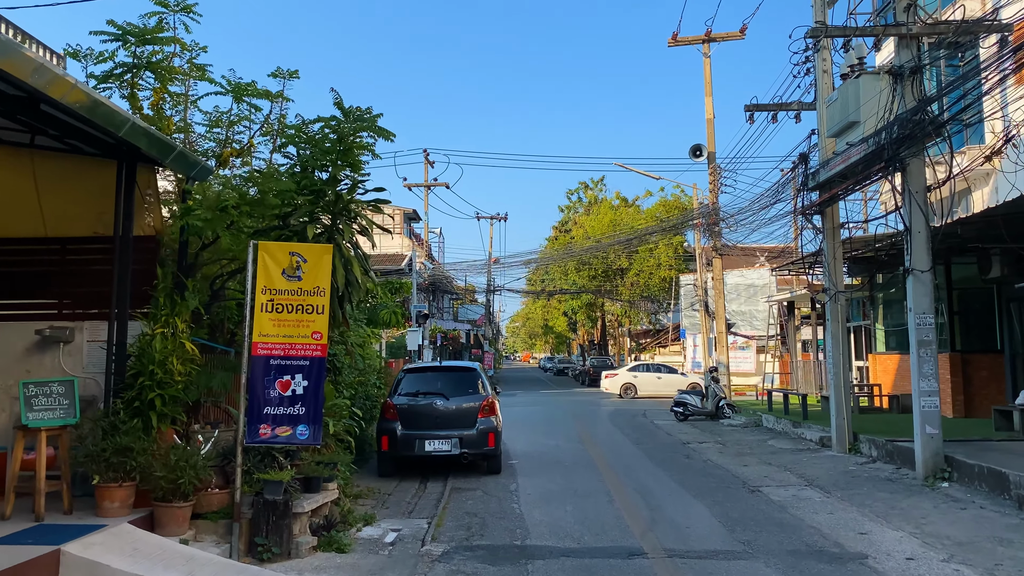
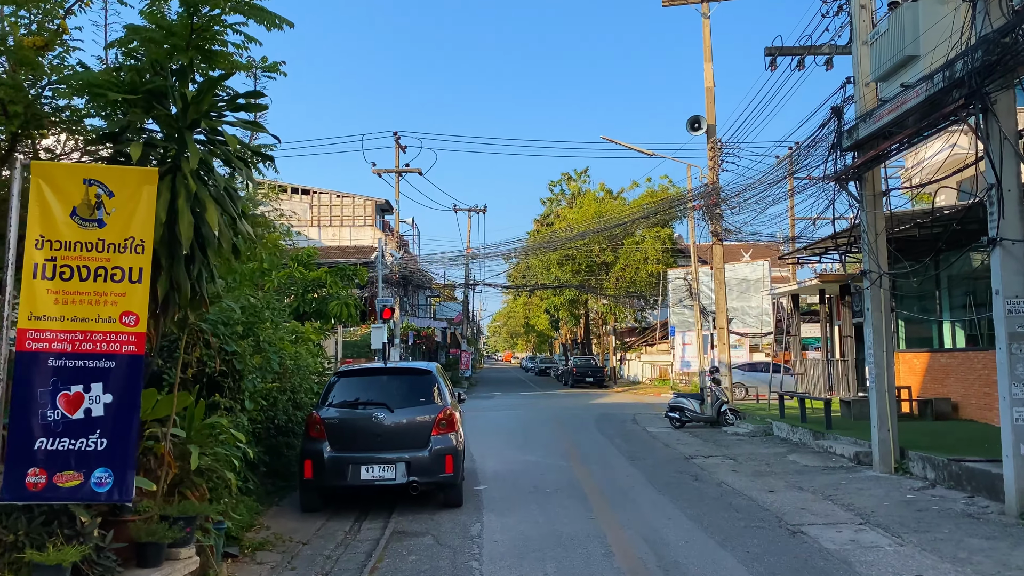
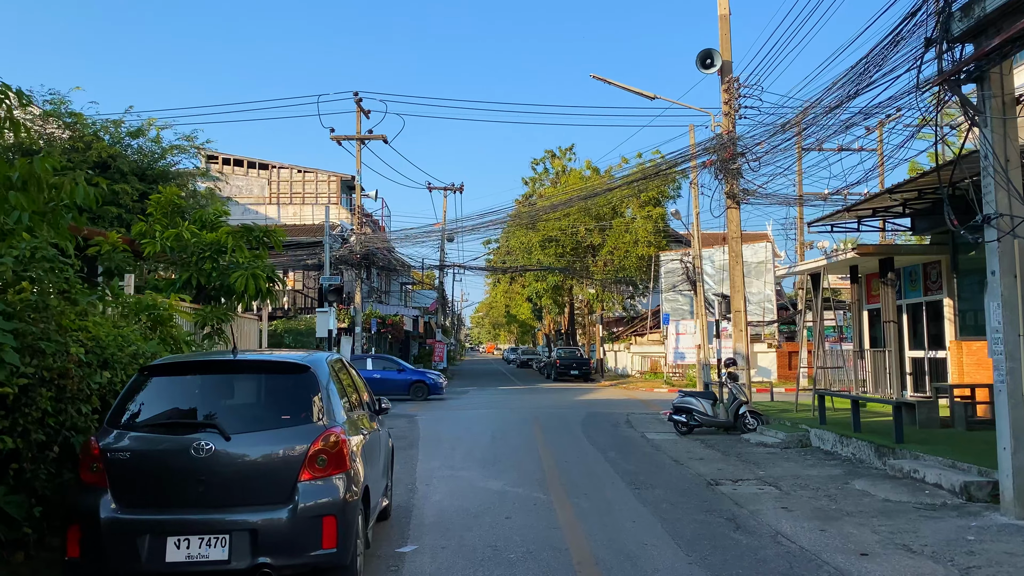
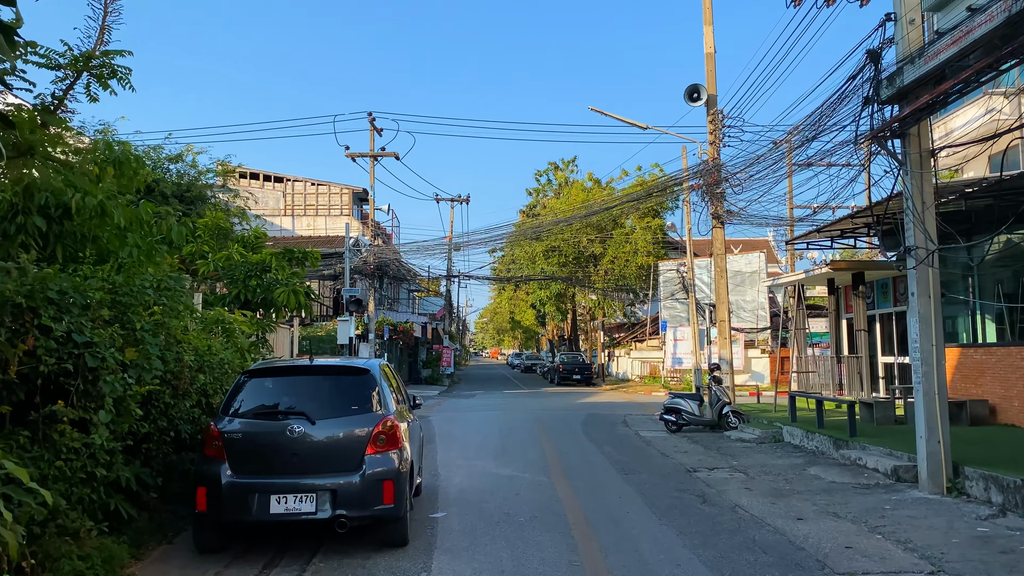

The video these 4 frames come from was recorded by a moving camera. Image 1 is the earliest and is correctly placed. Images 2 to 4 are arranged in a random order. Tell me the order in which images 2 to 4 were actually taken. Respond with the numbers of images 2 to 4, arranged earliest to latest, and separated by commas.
2, 4, 3
